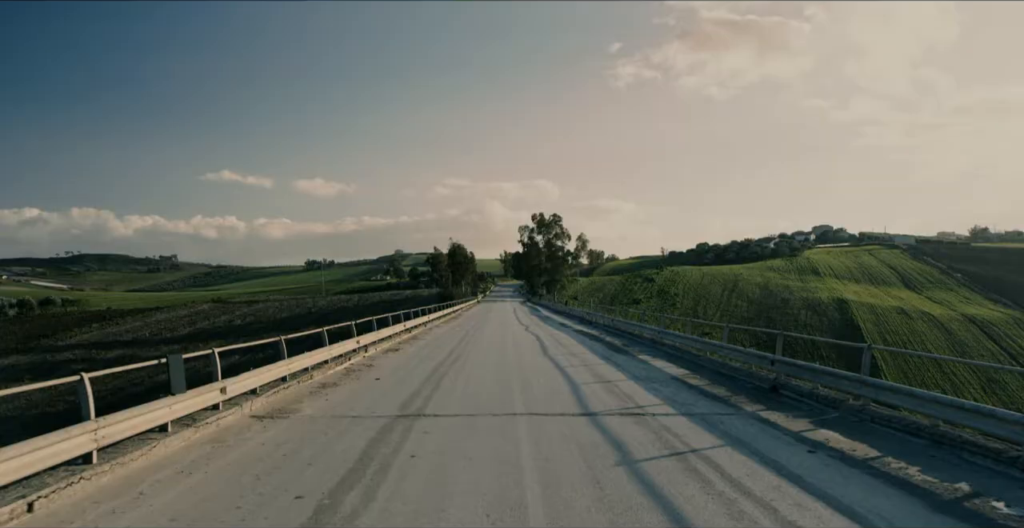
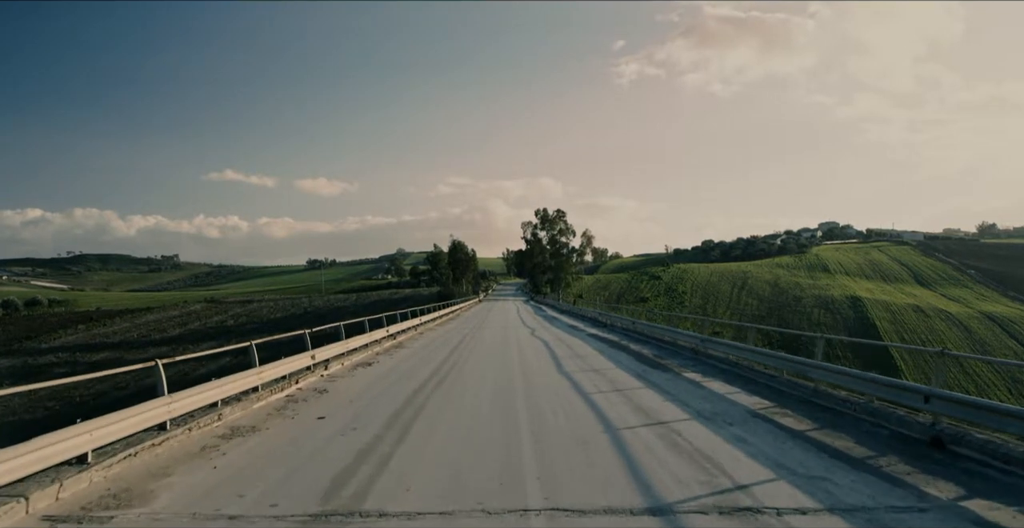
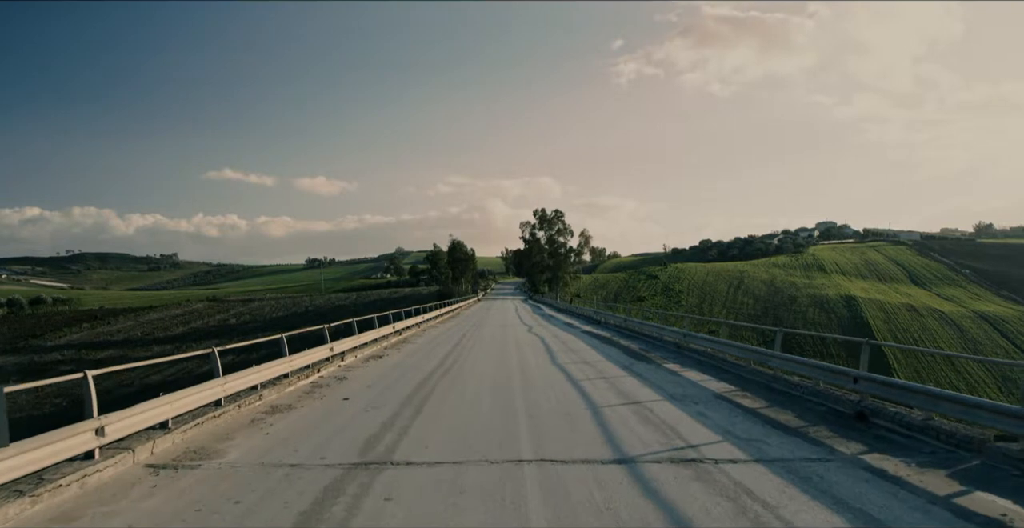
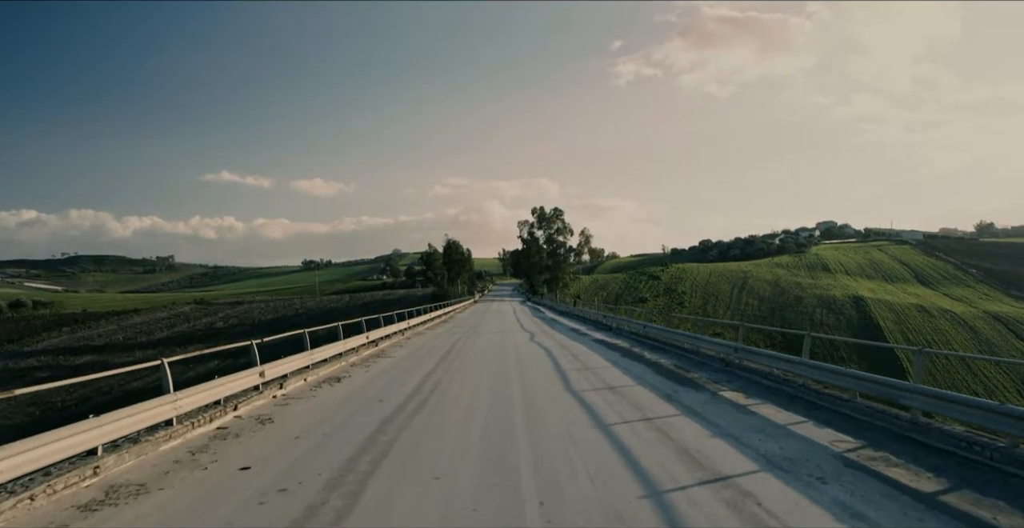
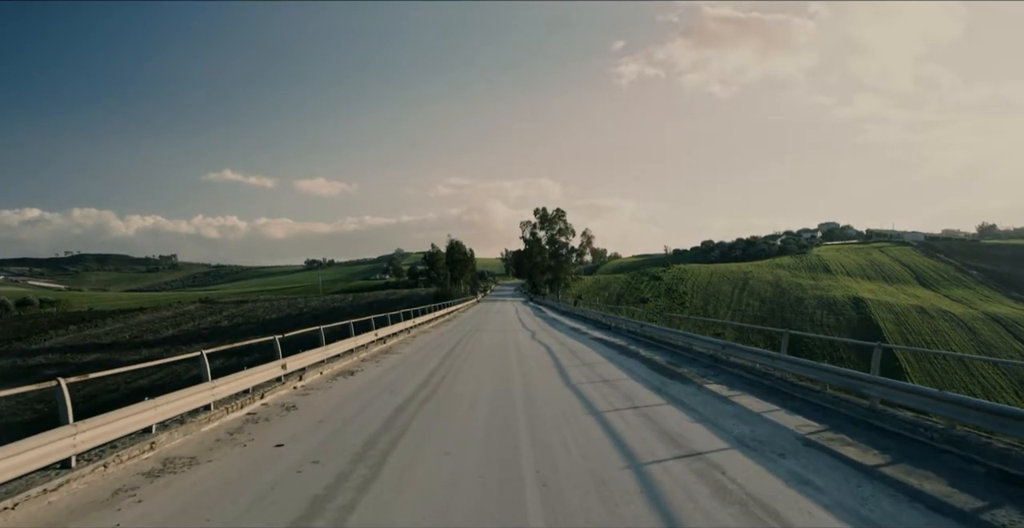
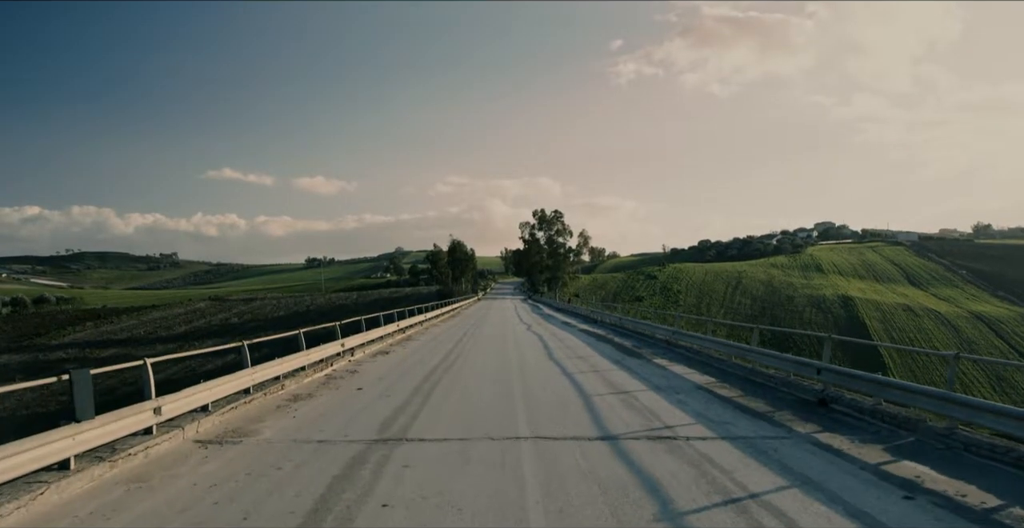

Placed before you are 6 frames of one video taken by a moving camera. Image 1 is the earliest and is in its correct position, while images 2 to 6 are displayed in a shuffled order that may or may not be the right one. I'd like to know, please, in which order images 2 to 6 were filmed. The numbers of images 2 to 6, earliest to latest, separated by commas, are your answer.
6, 3, 2, 5, 4
